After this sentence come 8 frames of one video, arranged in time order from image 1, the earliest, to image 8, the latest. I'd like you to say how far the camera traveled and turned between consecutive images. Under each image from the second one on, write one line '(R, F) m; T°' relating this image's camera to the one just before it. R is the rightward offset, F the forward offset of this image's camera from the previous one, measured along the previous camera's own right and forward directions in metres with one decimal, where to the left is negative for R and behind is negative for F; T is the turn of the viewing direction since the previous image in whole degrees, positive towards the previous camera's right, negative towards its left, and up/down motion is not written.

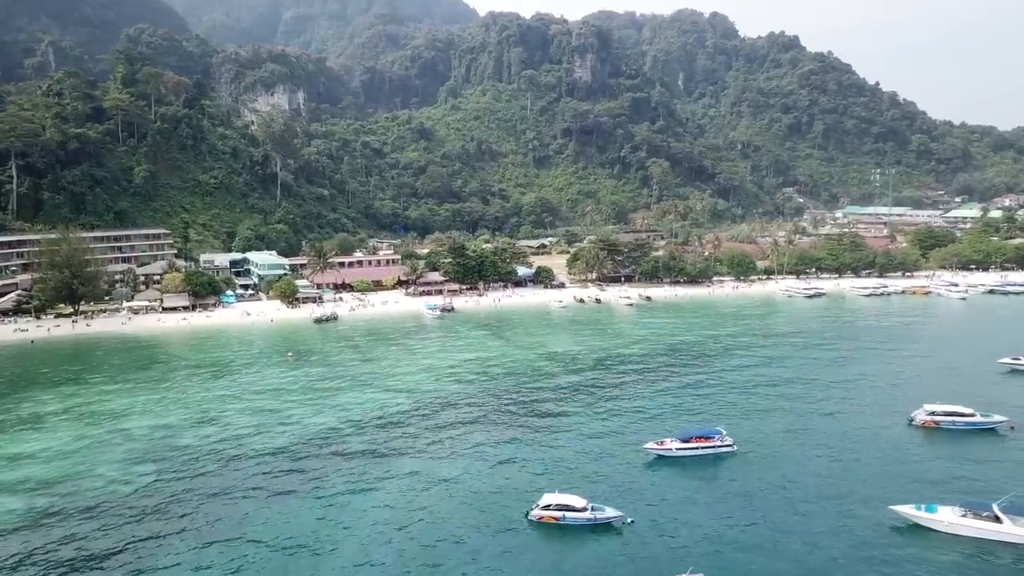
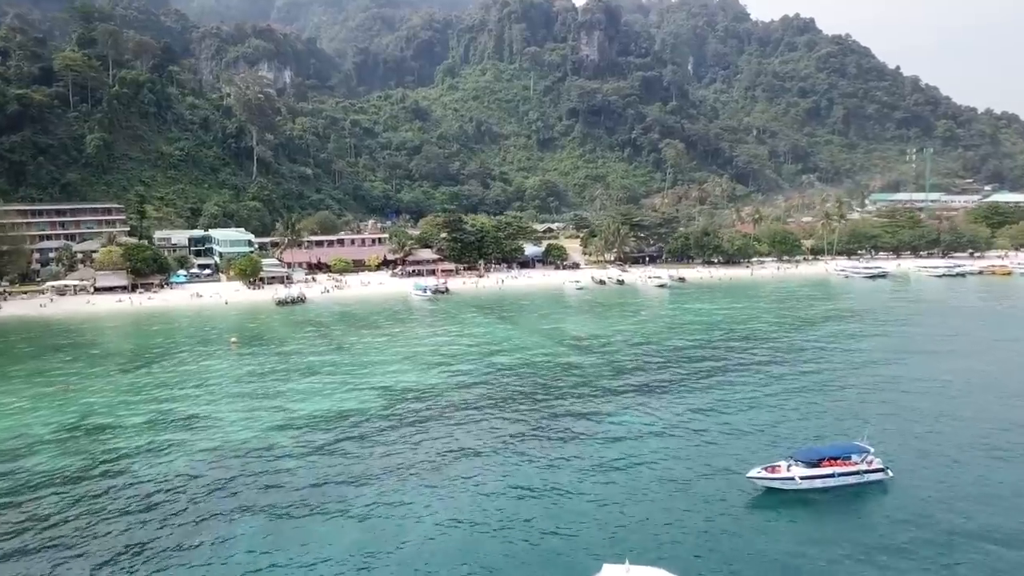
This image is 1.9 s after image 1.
(-0.9, +19.0) m; 0°
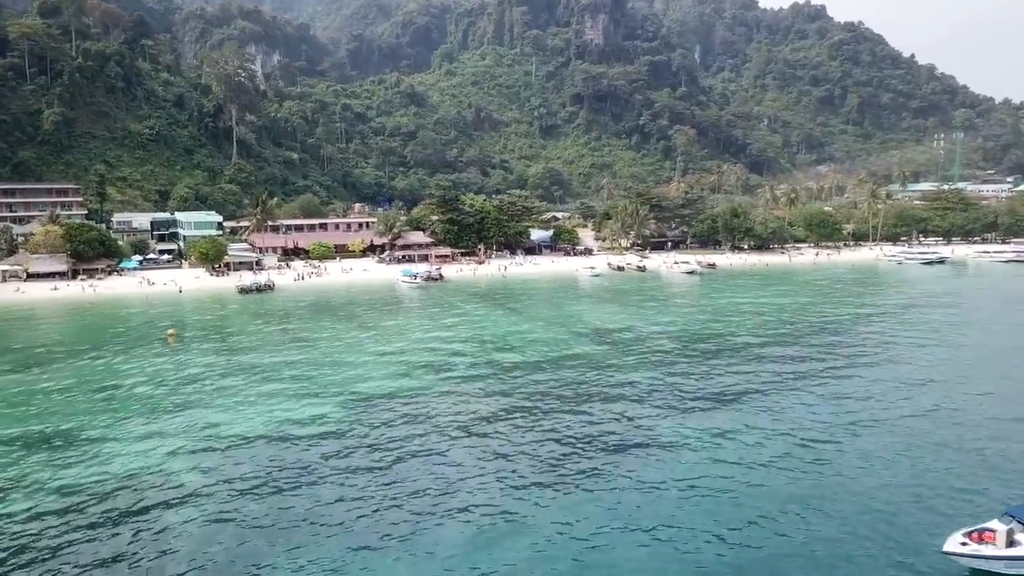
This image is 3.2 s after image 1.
(-0.6, +13.1) m; 0°
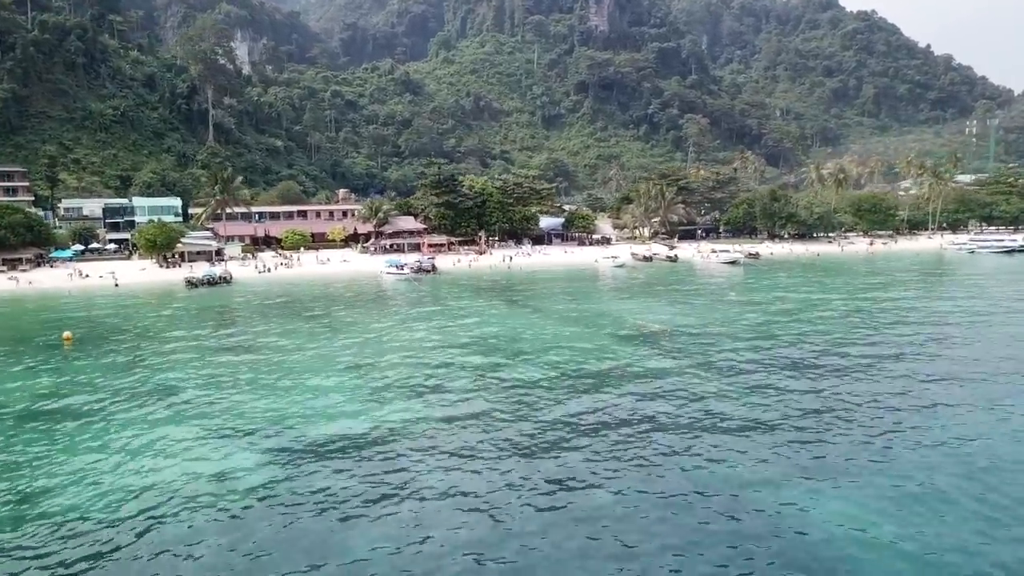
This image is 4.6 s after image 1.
(-0.8, +13.2) m; 0°
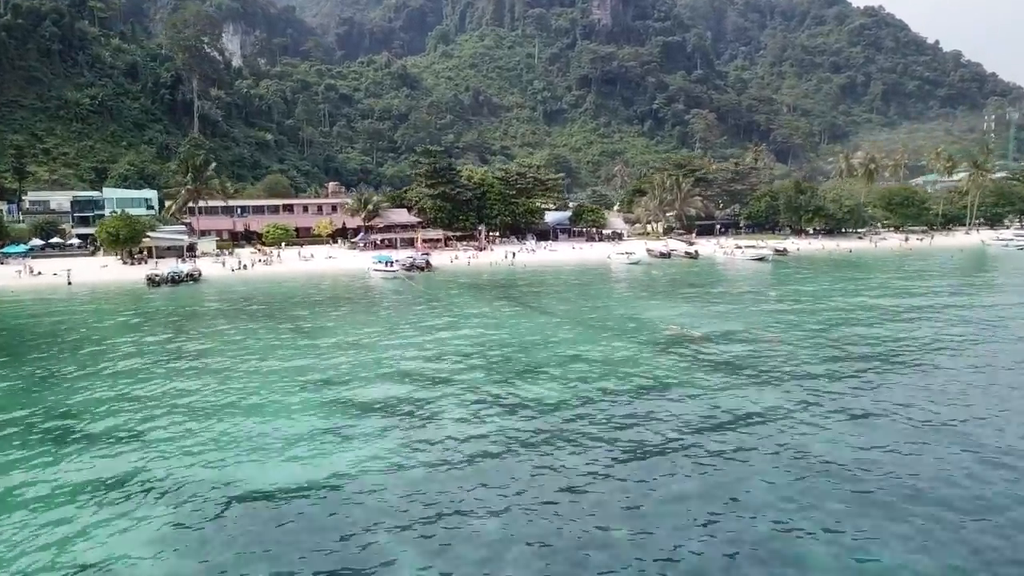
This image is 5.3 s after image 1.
(-0.3, +6.9) m; 0°
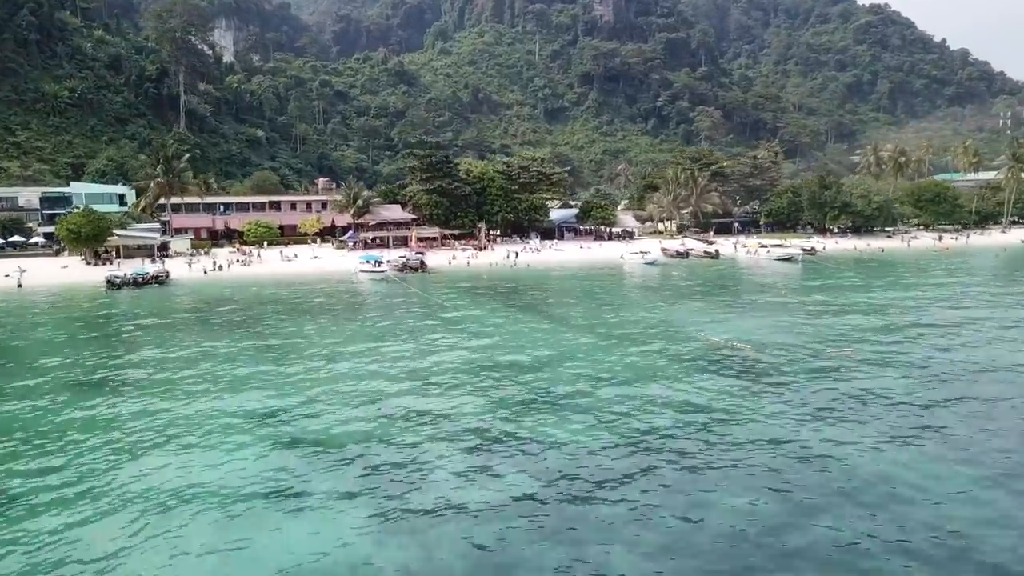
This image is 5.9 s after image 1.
(-0.3, +5.7) m; 0°
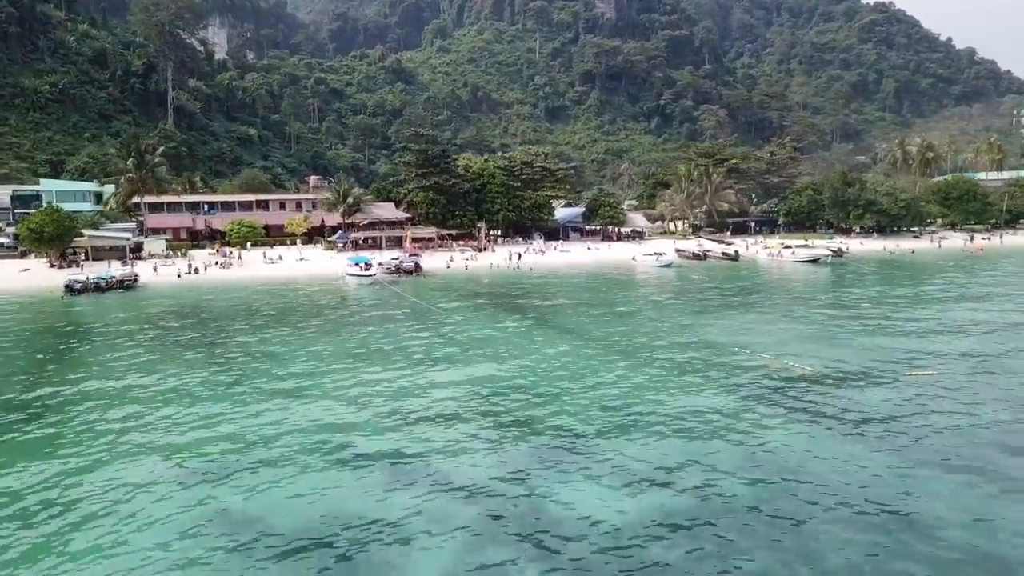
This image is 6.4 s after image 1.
(-0.2, +4.6) m; 0°
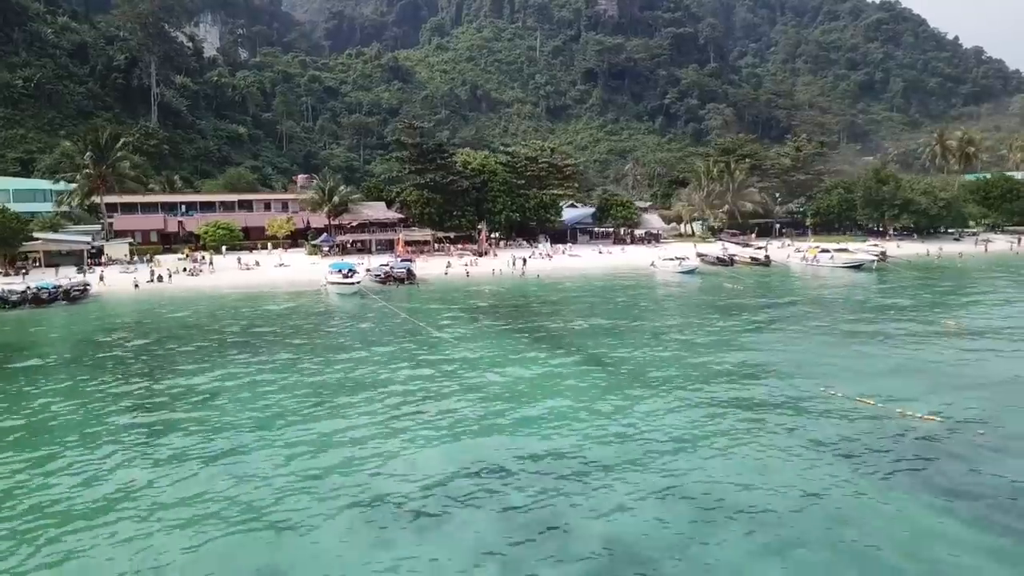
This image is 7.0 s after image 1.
(-0.3, +5.8) m; 0°
